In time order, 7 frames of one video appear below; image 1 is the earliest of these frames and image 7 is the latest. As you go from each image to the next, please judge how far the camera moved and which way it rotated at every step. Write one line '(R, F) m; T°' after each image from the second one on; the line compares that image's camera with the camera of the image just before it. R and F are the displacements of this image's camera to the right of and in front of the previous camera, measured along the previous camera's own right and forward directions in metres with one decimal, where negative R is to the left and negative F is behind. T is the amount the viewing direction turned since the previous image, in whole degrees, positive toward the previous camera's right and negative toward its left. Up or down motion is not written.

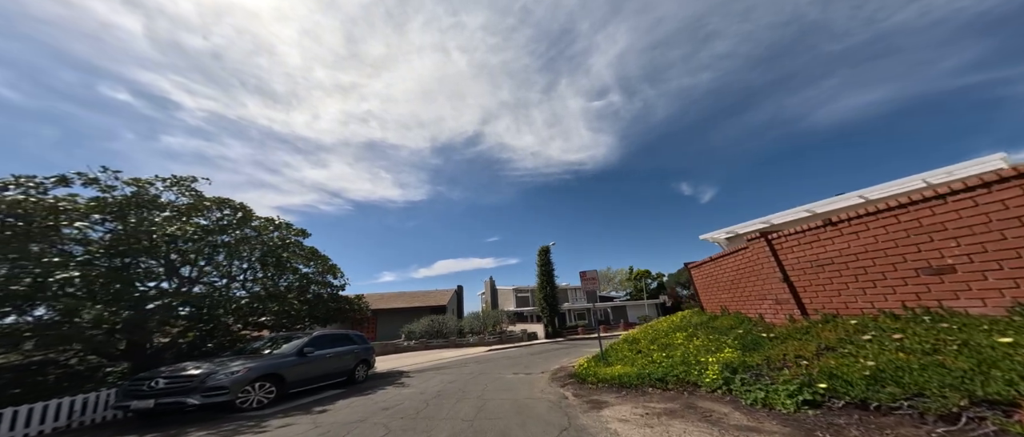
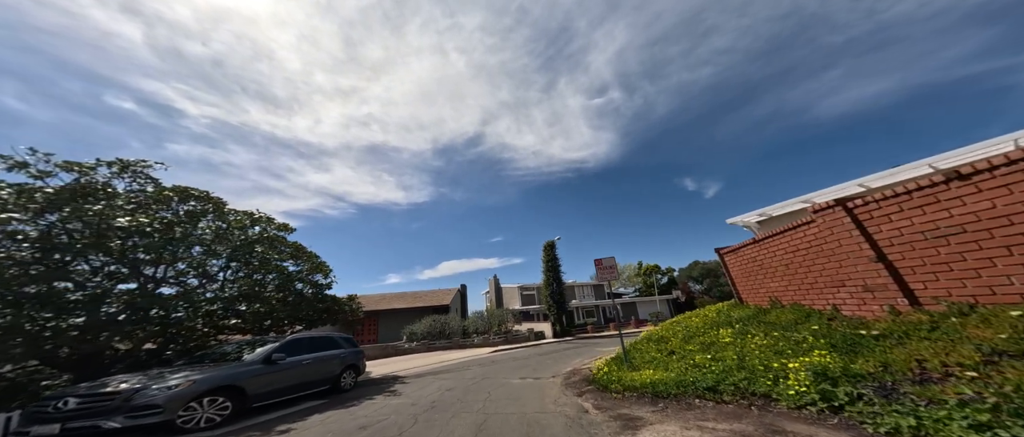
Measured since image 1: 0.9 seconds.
(0.0, +1.2) m; -1°
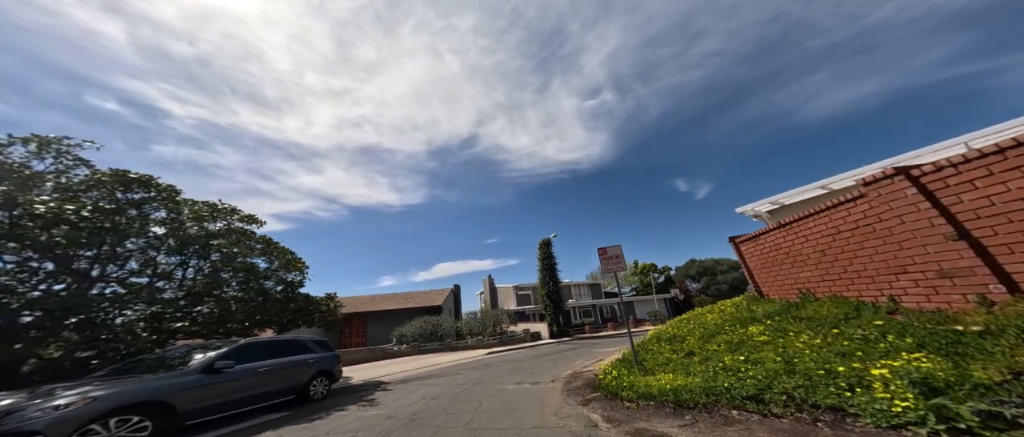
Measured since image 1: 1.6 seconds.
(0.0, +0.9) m; +1°
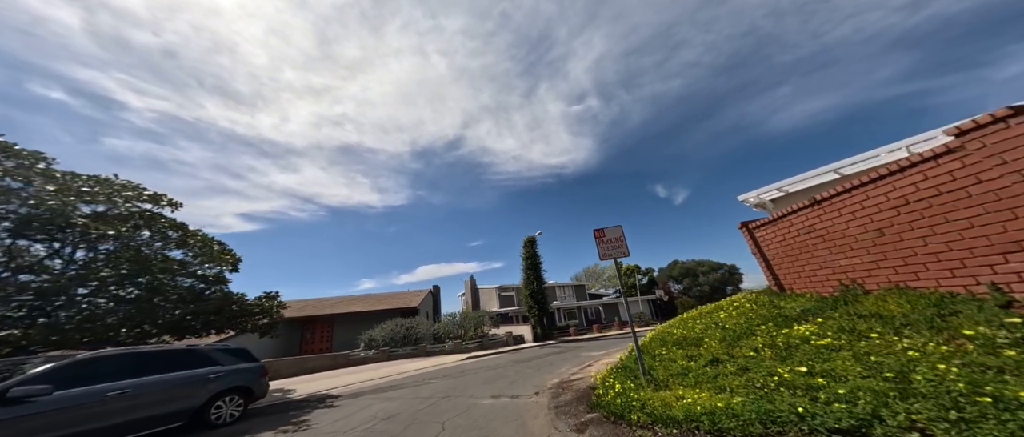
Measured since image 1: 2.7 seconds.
(+0.2, +1.4) m; +3°
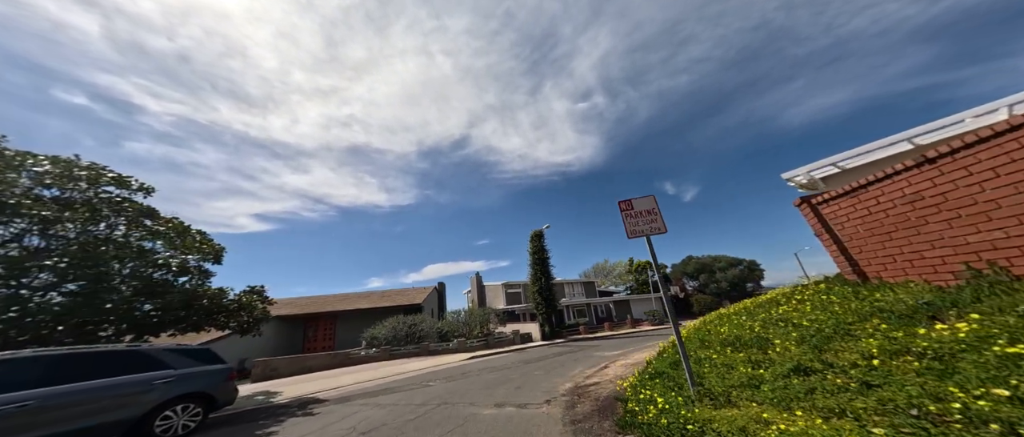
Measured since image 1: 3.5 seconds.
(0.0, +1.1) m; -1°
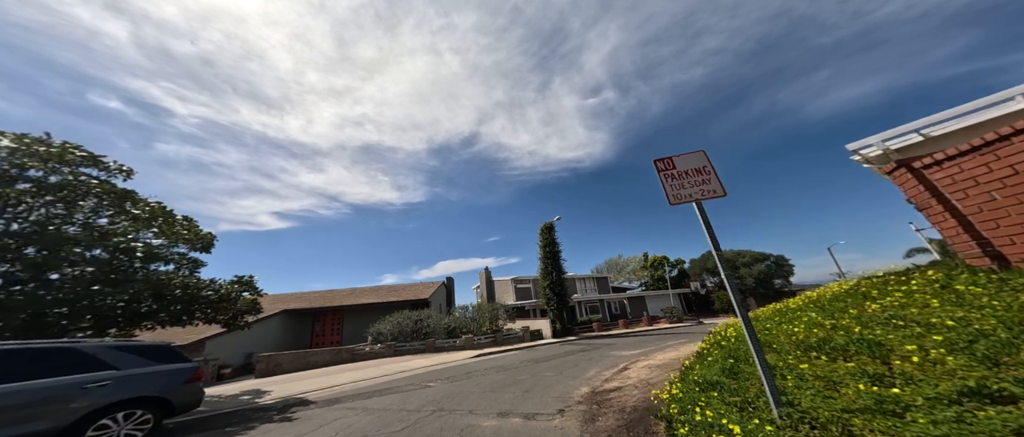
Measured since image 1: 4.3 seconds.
(+0.1, +1.0) m; -2°
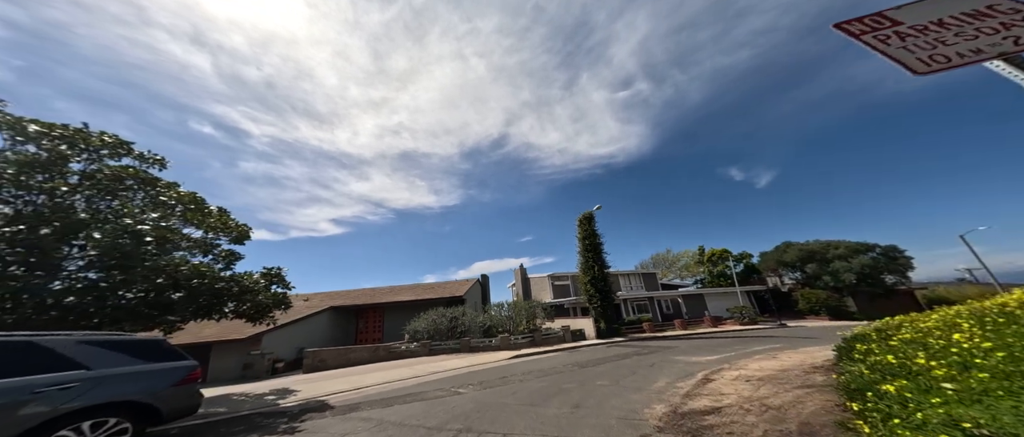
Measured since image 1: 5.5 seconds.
(-0.2, +1.4) m; -7°
